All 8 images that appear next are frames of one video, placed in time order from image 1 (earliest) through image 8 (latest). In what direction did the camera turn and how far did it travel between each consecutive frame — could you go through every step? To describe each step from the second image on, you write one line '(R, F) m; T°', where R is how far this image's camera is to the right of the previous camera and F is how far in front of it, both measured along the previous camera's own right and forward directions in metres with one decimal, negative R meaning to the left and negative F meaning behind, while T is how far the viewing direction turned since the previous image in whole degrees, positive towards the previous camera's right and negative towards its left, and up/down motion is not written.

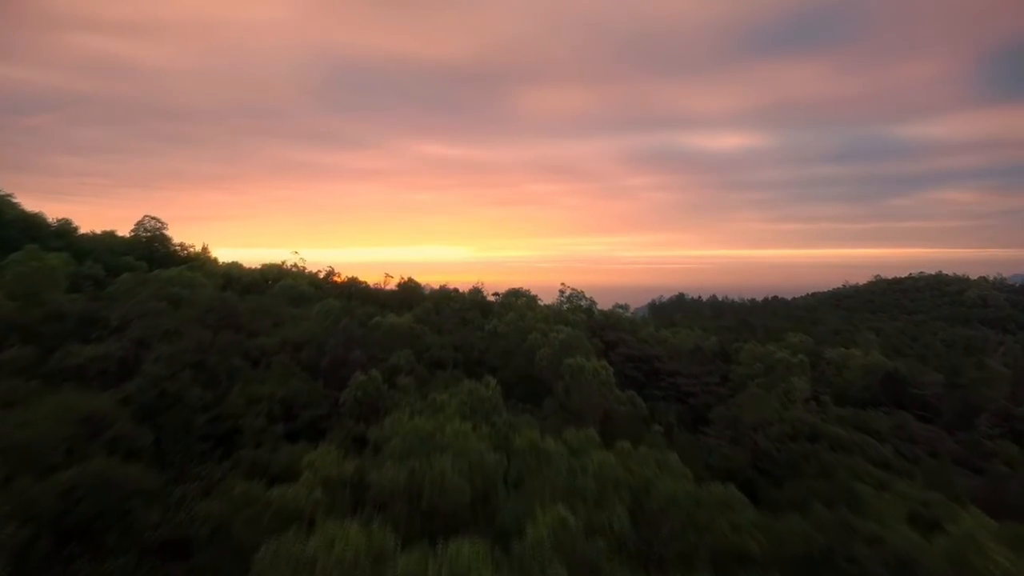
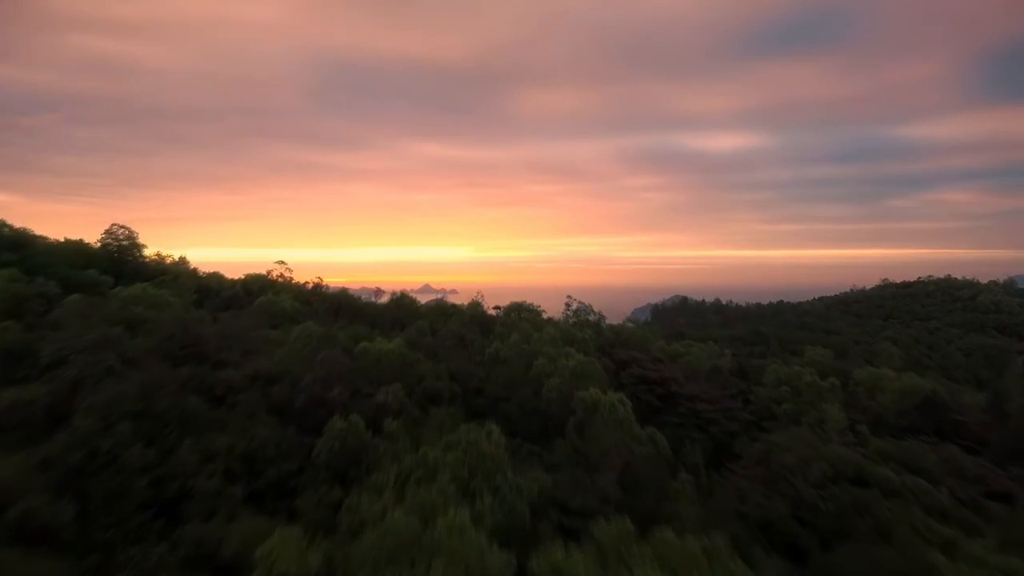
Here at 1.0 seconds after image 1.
(-0.1, +1.3) m; 0°
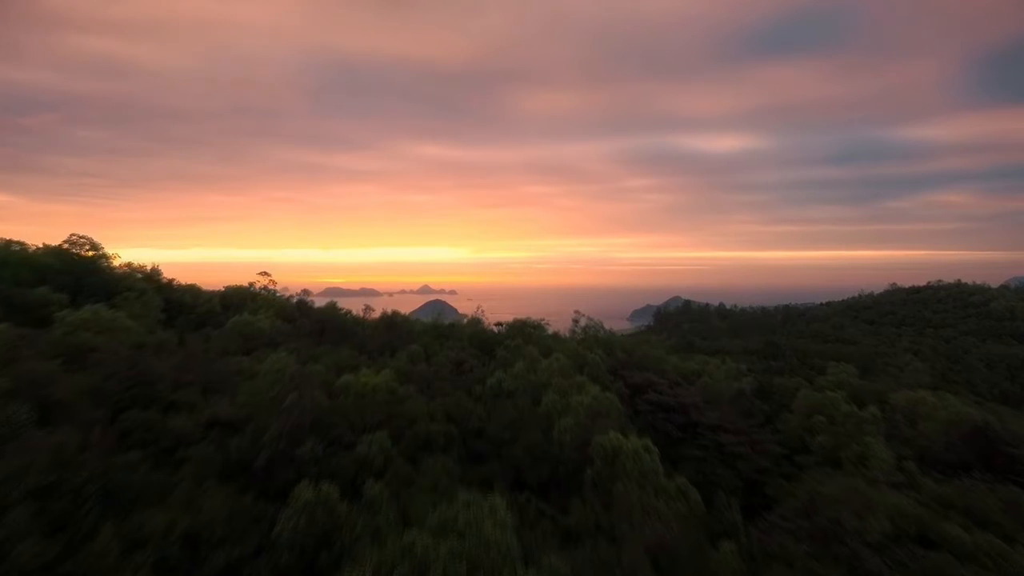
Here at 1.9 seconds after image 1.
(-0.1, +1.4) m; 0°
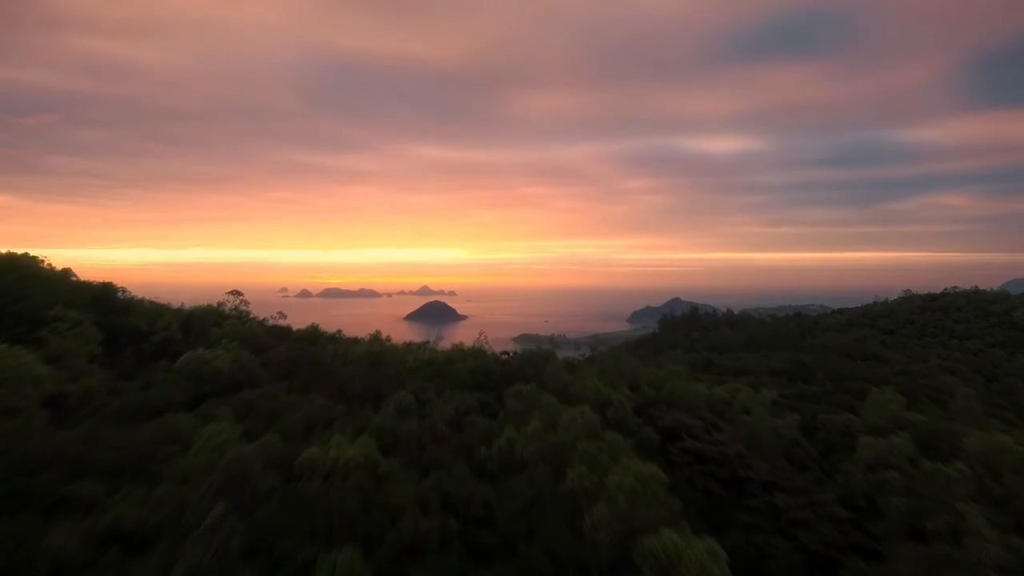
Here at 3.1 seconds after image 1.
(-0.1, +2.1) m; 0°
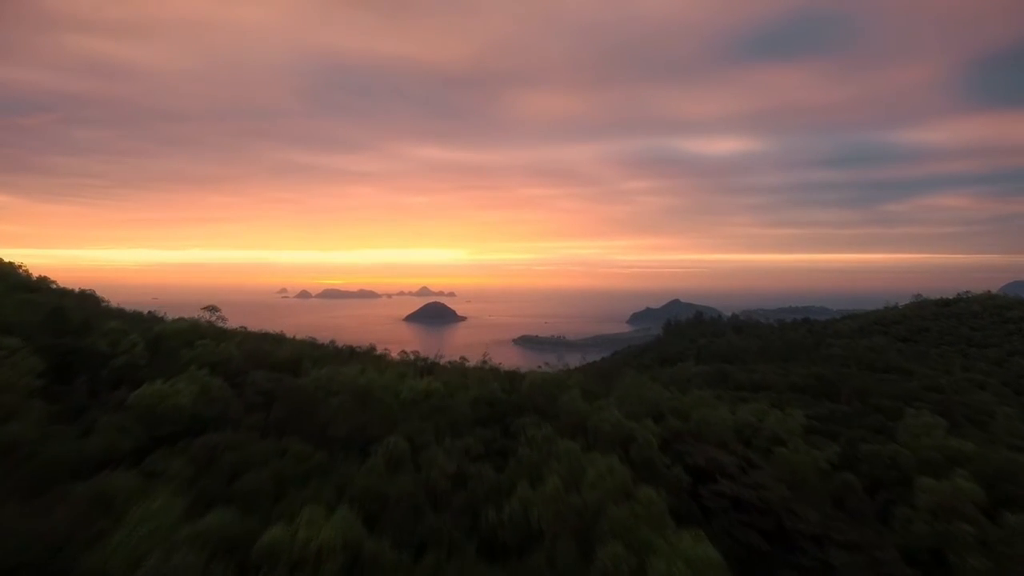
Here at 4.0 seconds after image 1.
(-0.1, +1.4) m; 0°
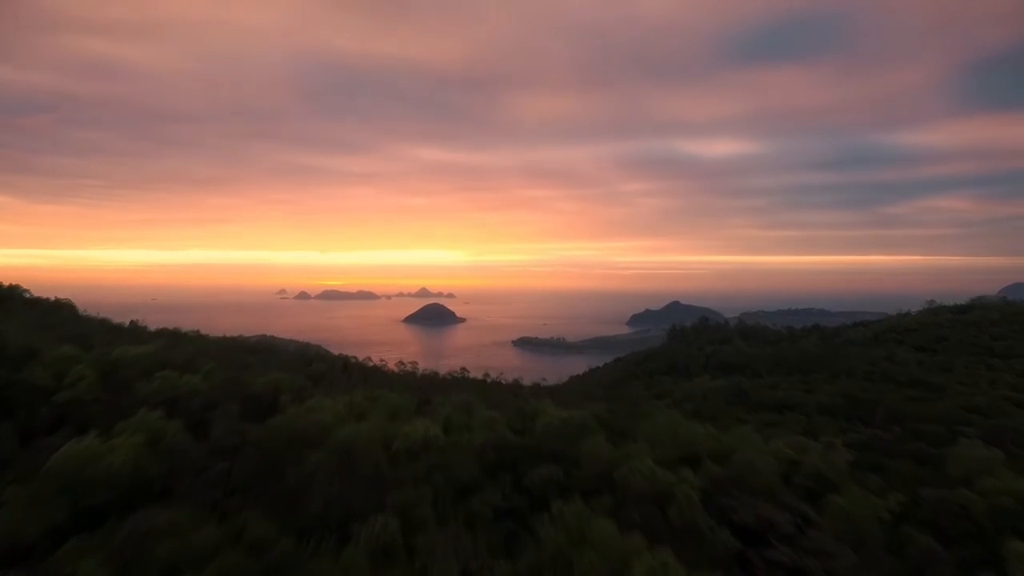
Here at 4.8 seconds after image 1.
(-0.1, +1.6) m; 0°
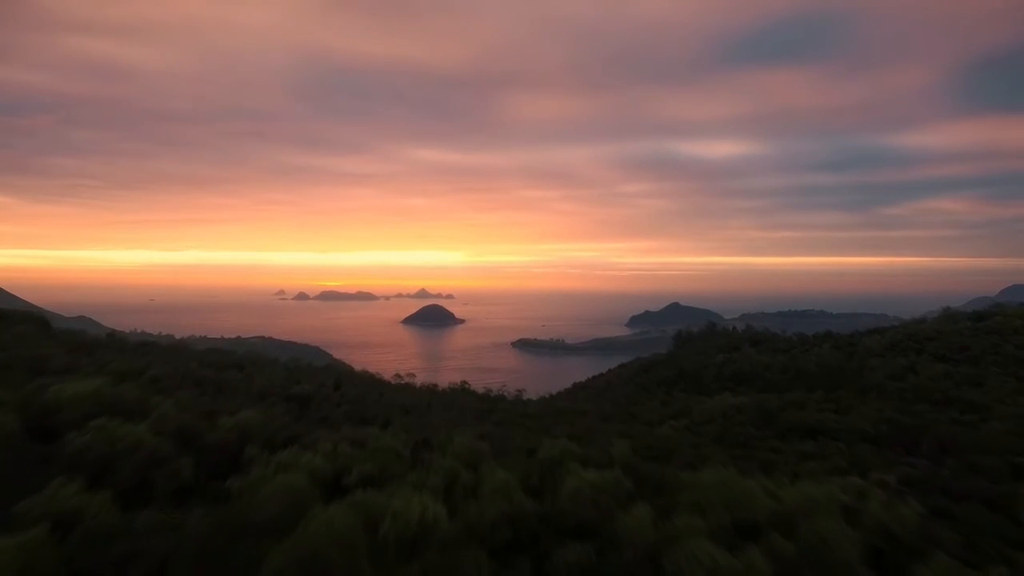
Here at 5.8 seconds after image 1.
(-0.2, +1.8) m; 0°
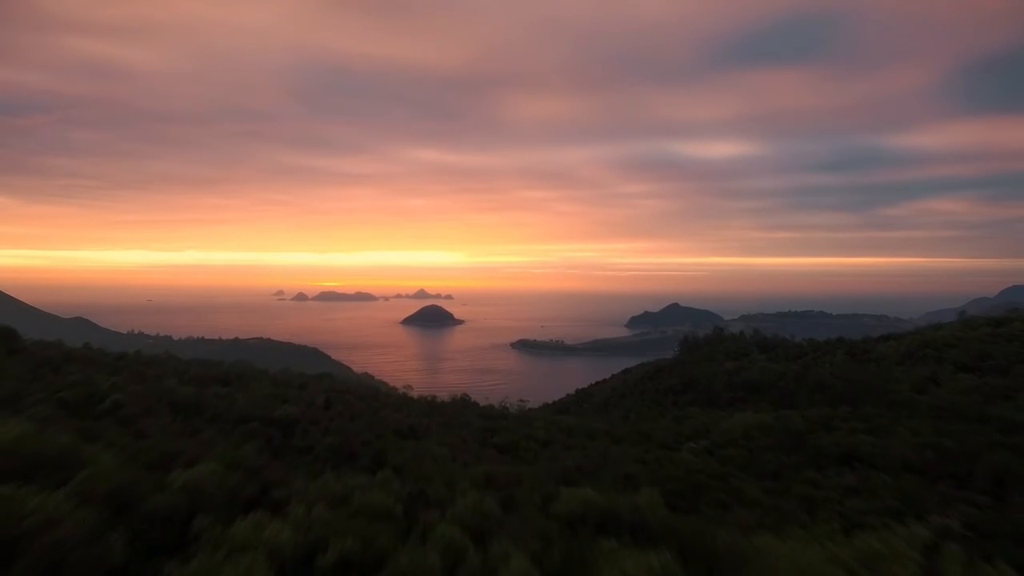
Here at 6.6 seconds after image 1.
(-0.1, +1.7) m; 0°
